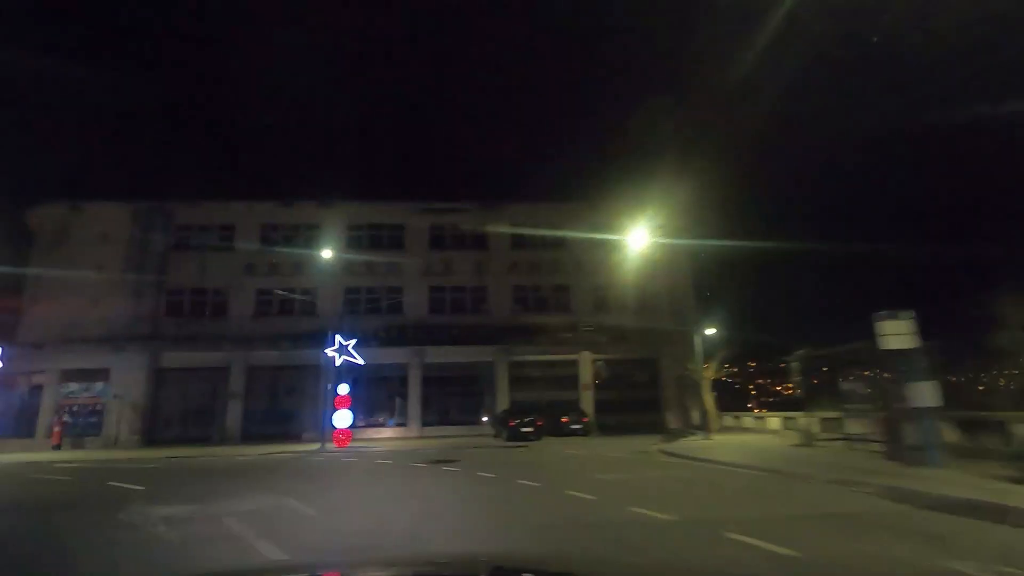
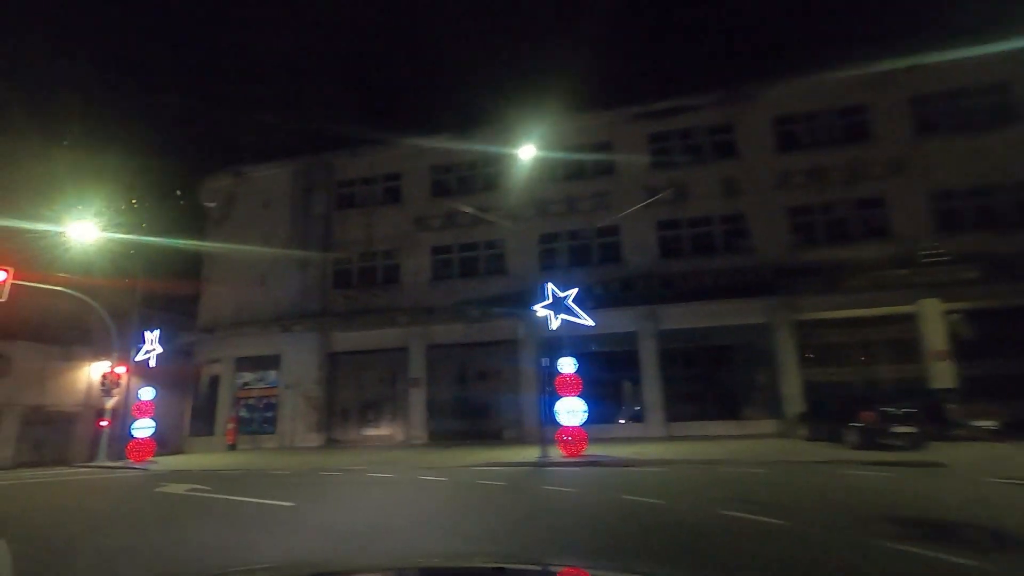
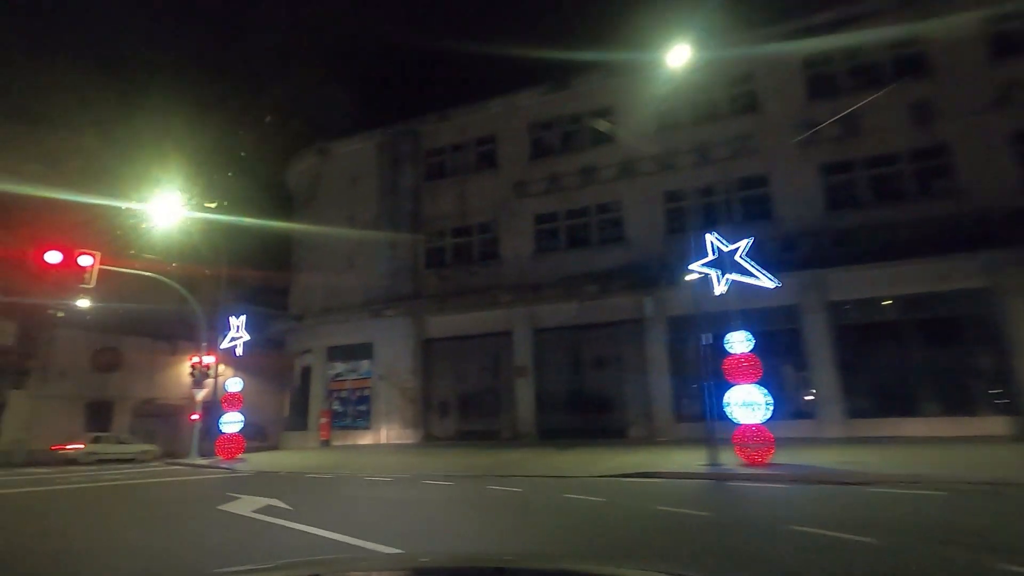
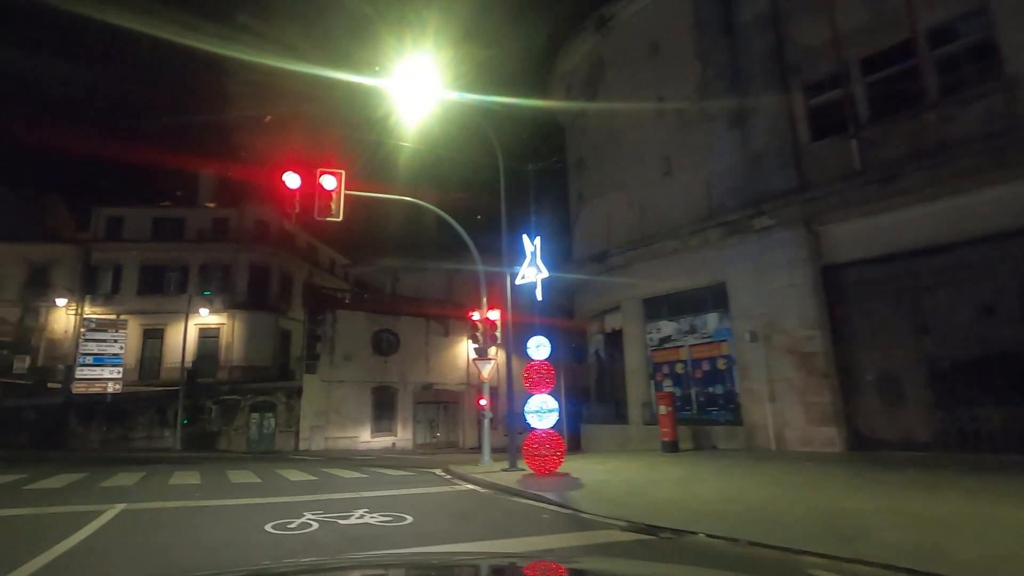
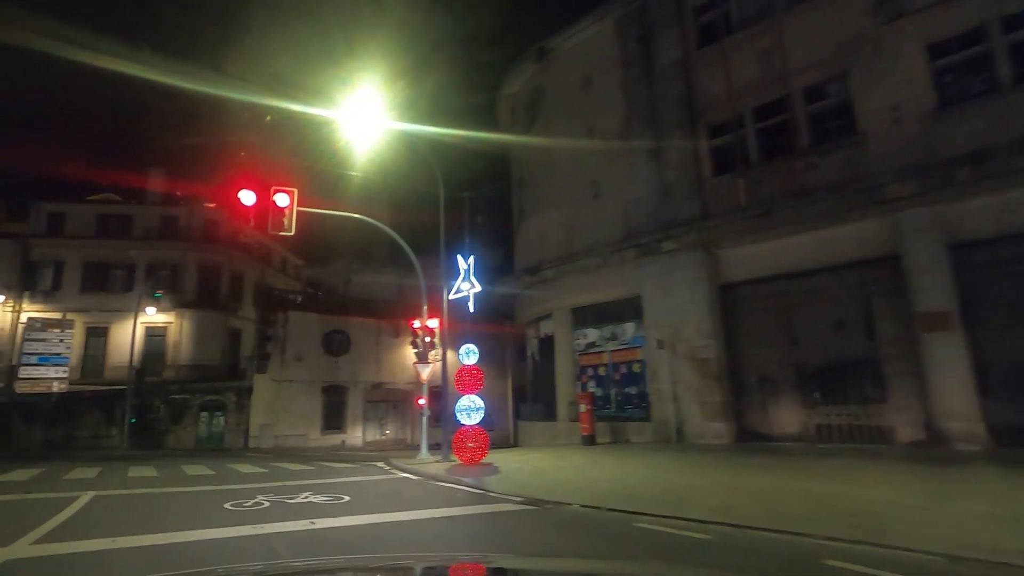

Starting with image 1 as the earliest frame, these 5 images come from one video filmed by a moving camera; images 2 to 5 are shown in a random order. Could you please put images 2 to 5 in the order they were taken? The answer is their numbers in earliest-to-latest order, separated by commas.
2, 3, 5, 4
